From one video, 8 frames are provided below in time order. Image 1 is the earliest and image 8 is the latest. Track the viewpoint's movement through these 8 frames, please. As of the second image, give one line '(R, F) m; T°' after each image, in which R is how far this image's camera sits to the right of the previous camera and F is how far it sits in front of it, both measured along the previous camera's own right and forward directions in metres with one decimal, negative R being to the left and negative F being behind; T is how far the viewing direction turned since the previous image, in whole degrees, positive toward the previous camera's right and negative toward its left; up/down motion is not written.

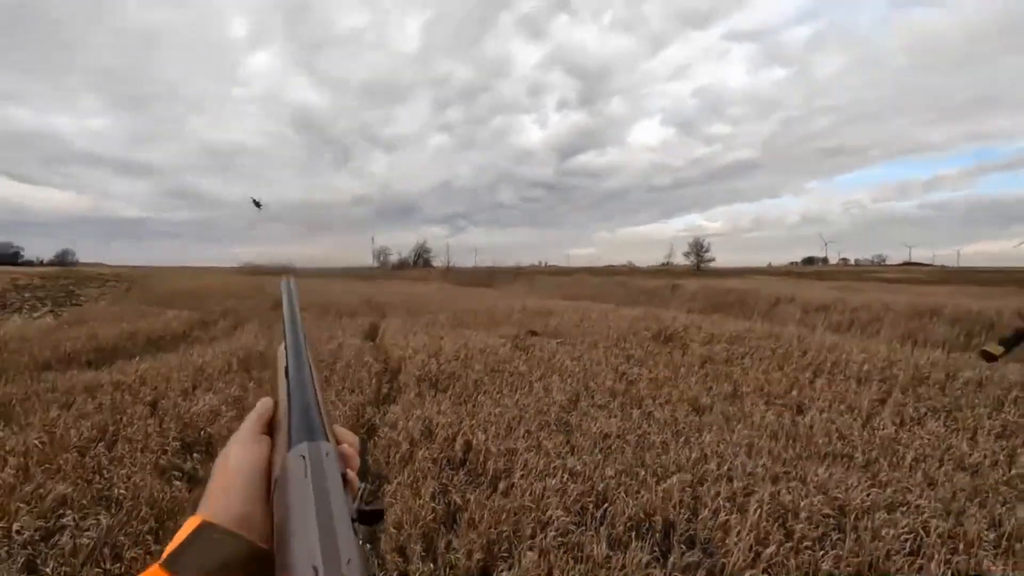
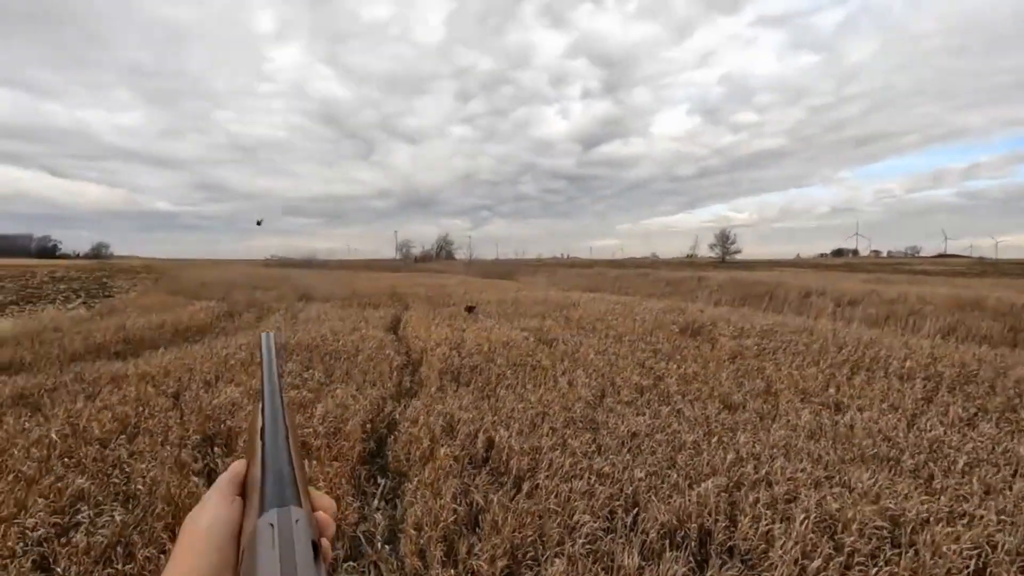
(0.0, +0.2) m; -2°
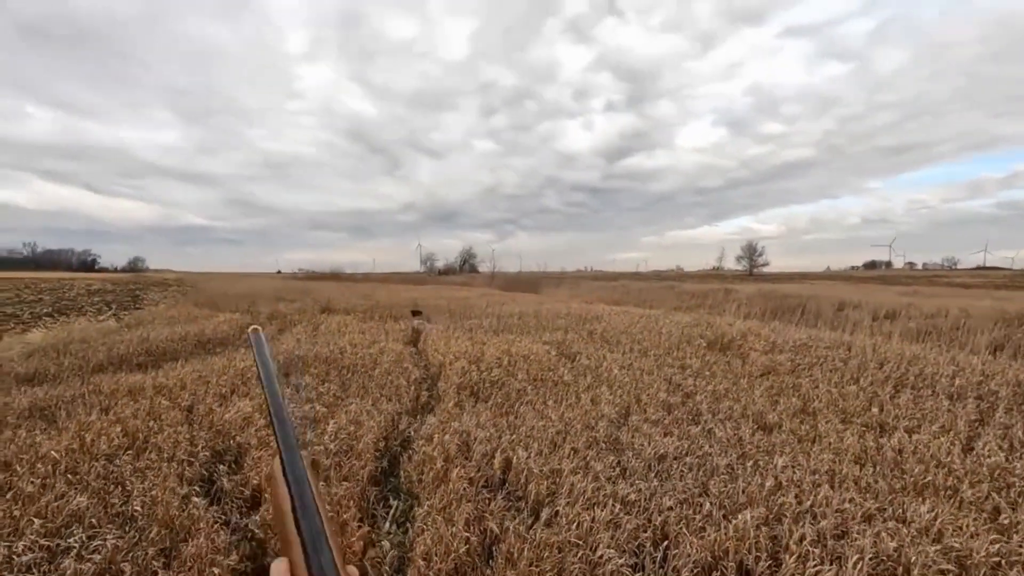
(0.0, +0.3) m; -2°
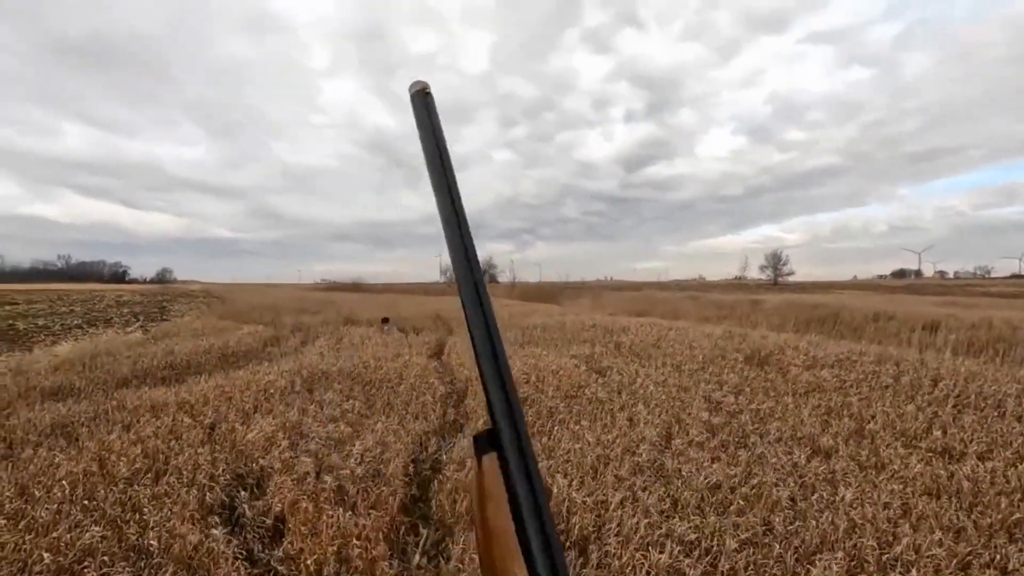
(-0.2, +0.4) m; -2°
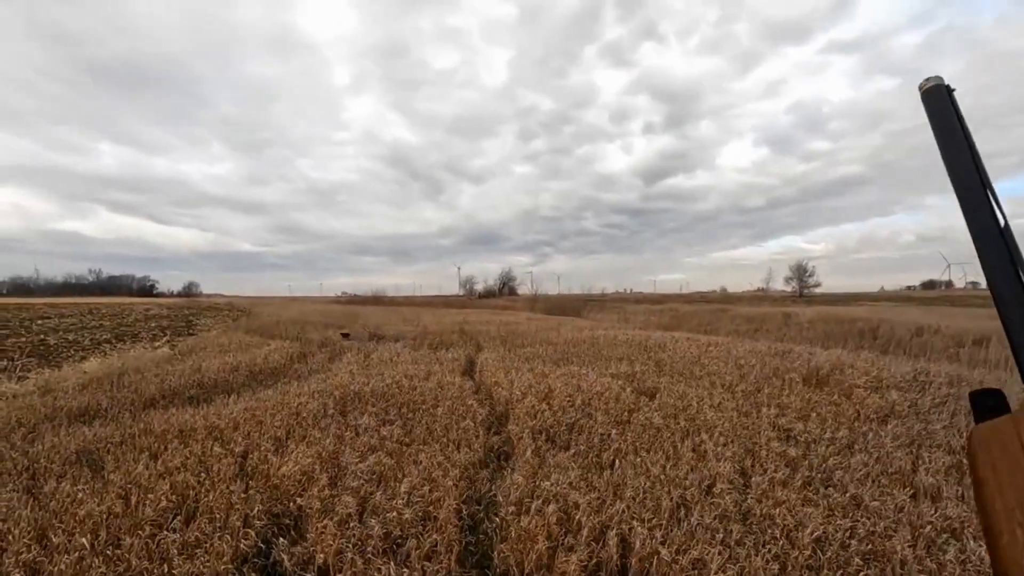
(-0.5, +0.6) m; -2°
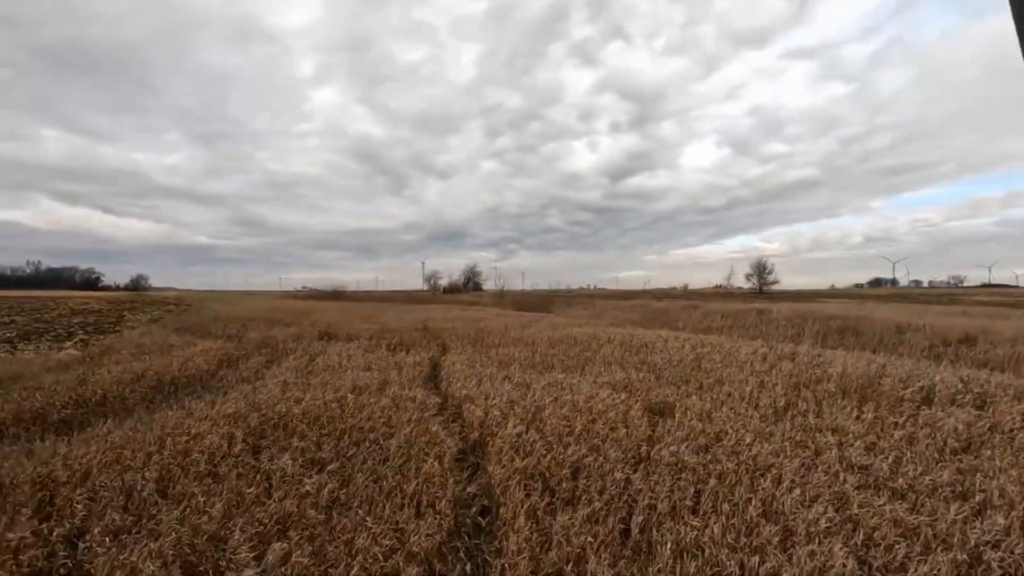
(-0.2, +2.5) m; +4°
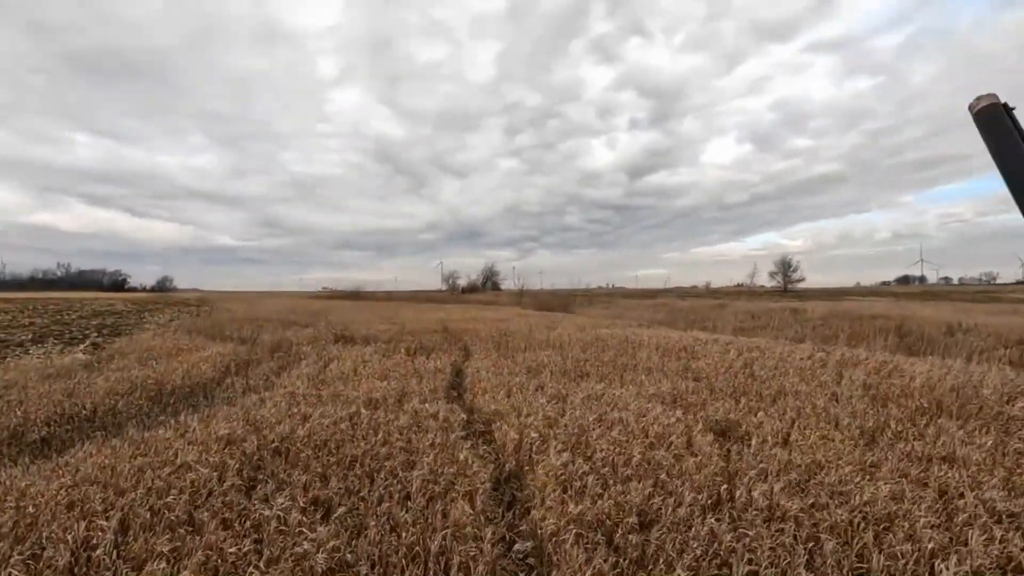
(-0.3, +1.3) m; -2°
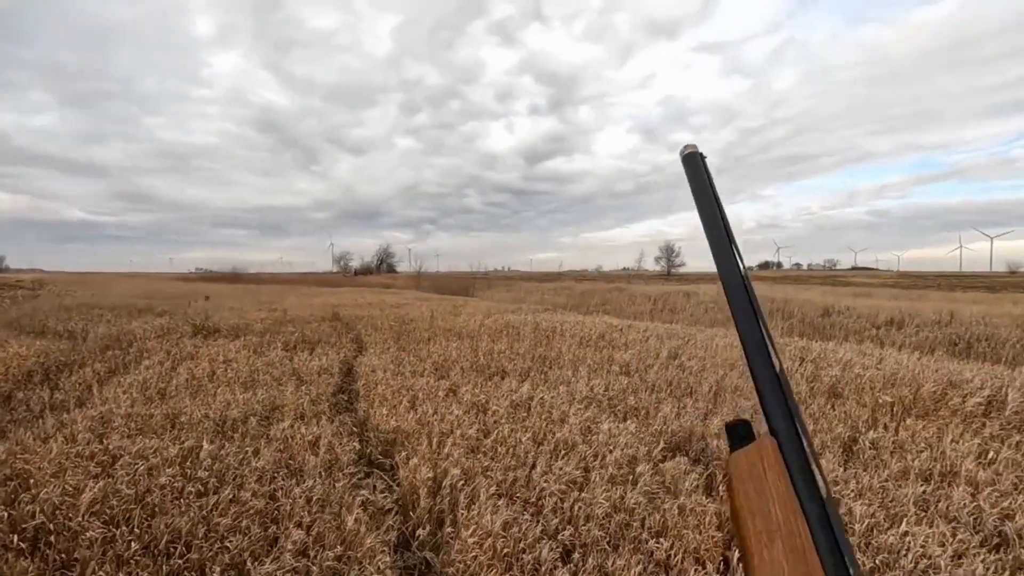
(-0.2, +2.0) m; +11°
